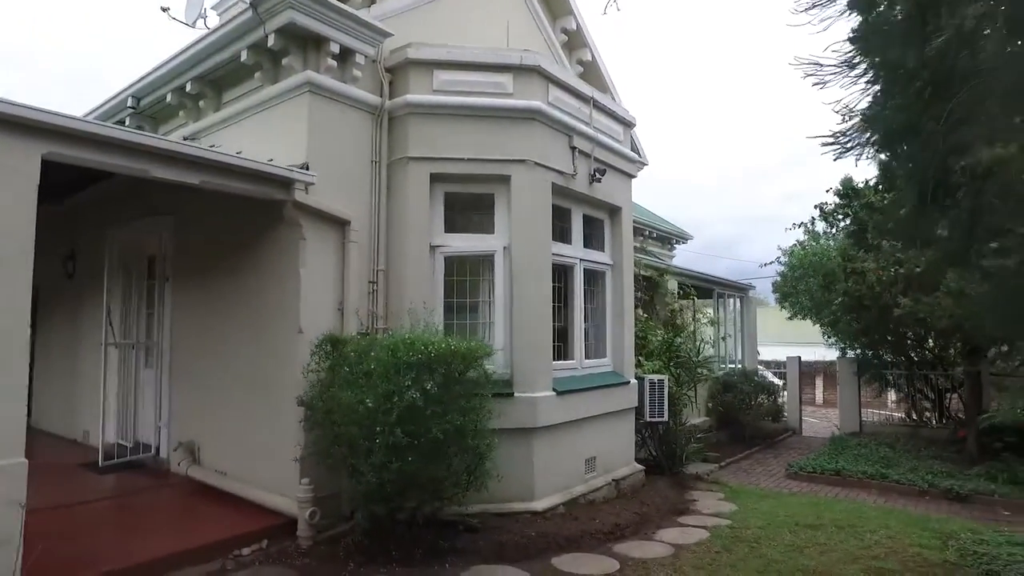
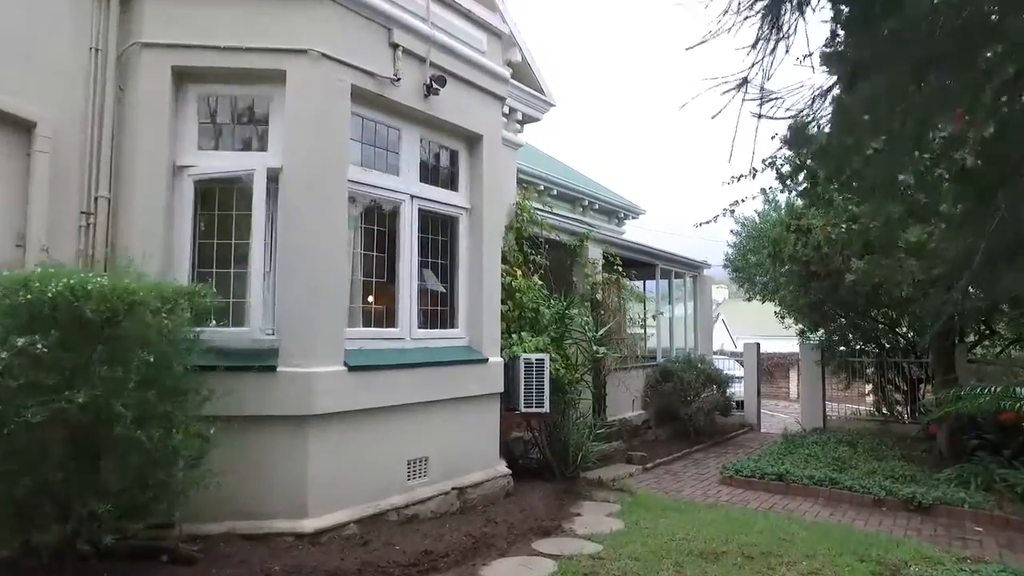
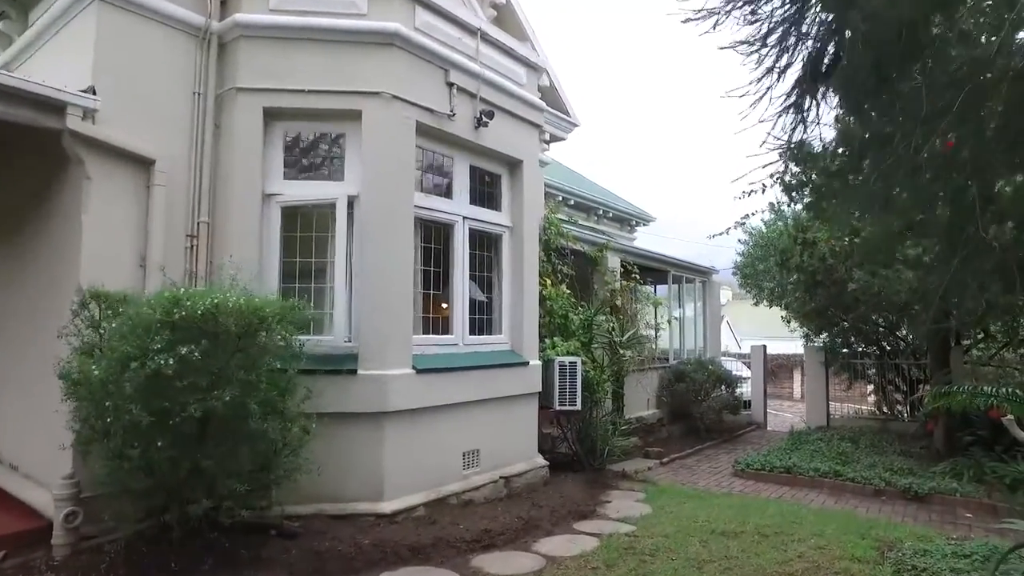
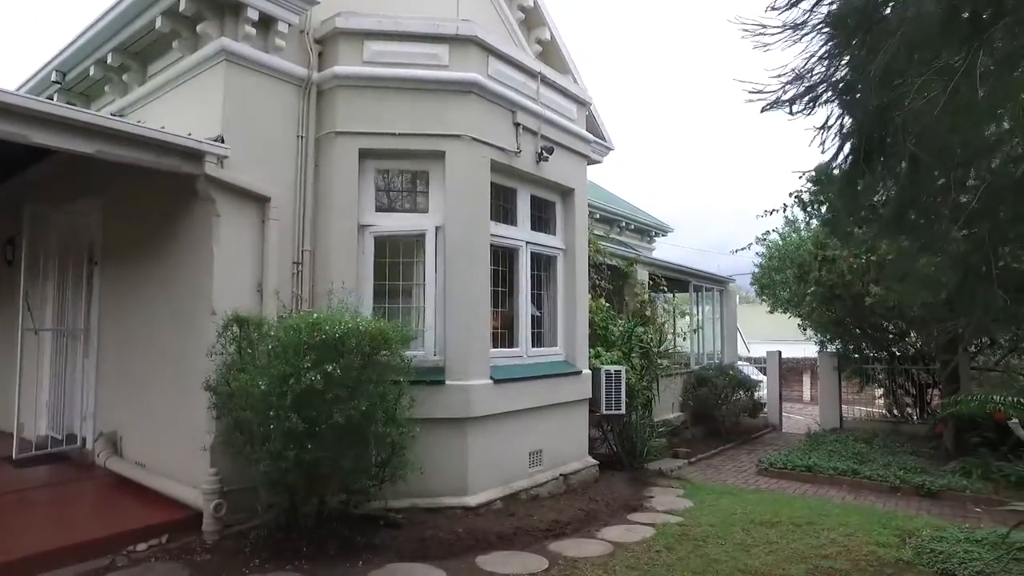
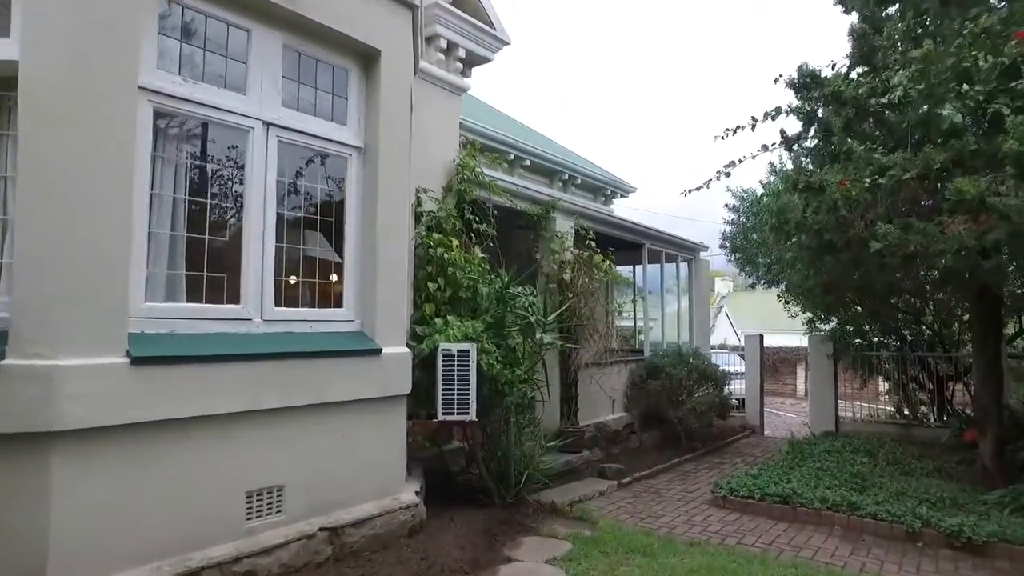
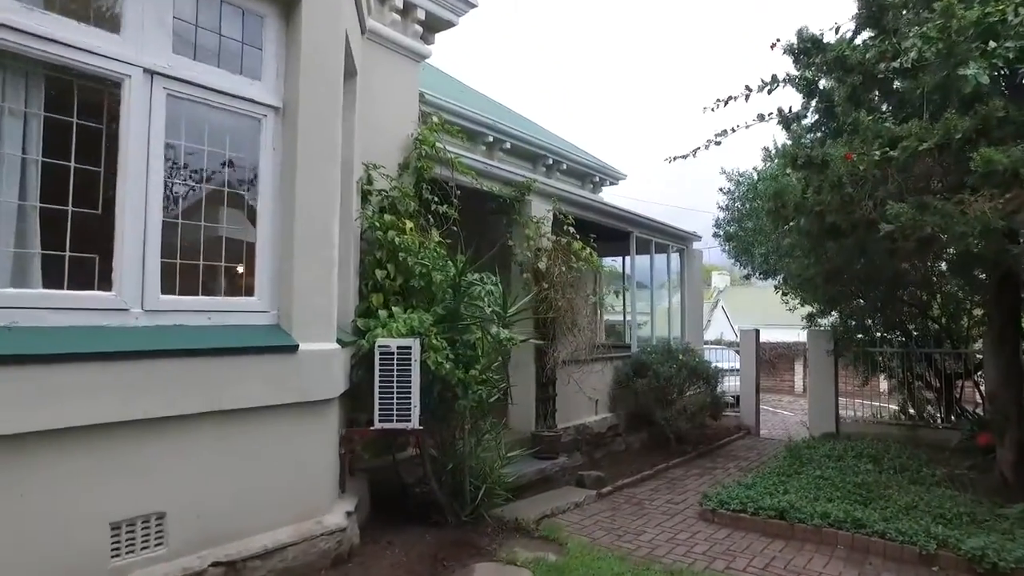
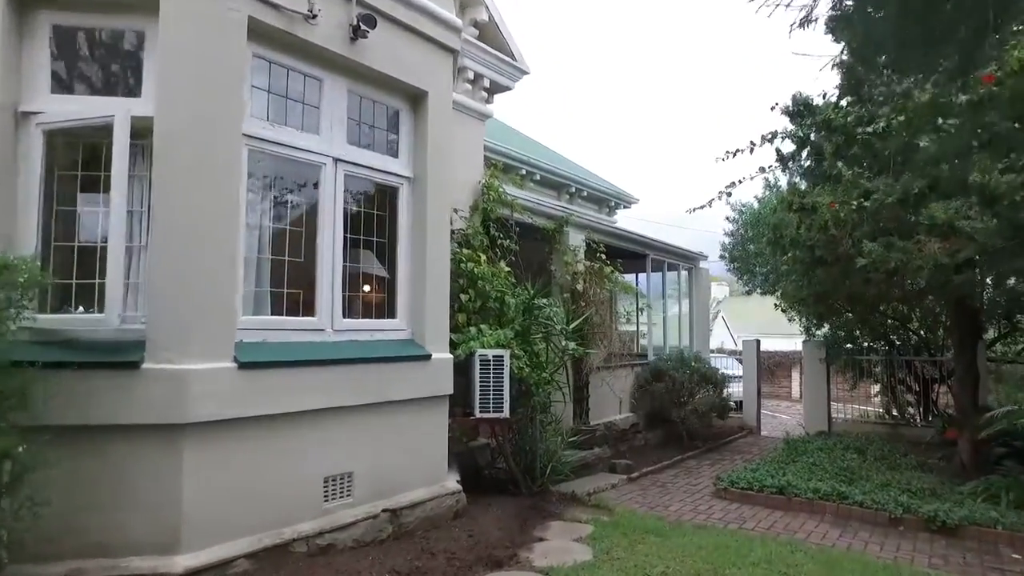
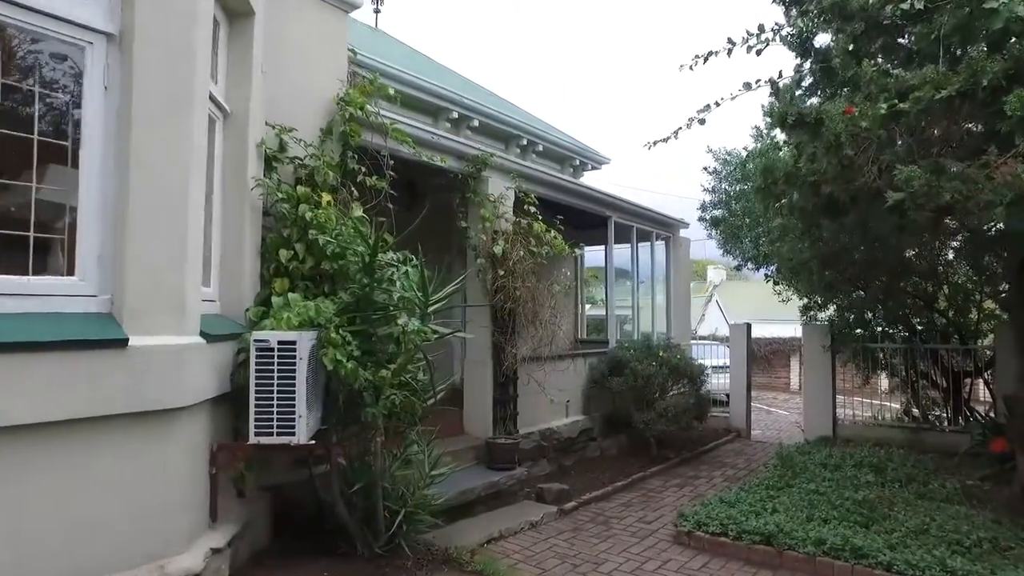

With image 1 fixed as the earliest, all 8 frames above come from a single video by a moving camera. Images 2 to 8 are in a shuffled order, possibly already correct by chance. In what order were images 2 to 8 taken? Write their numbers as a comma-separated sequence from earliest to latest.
4, 3, 2, 7, 5, 6, 8
